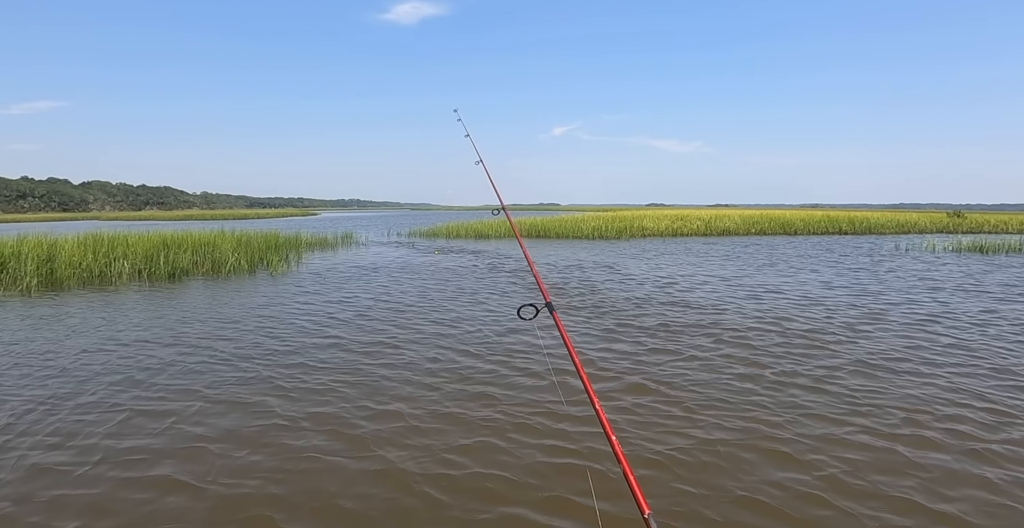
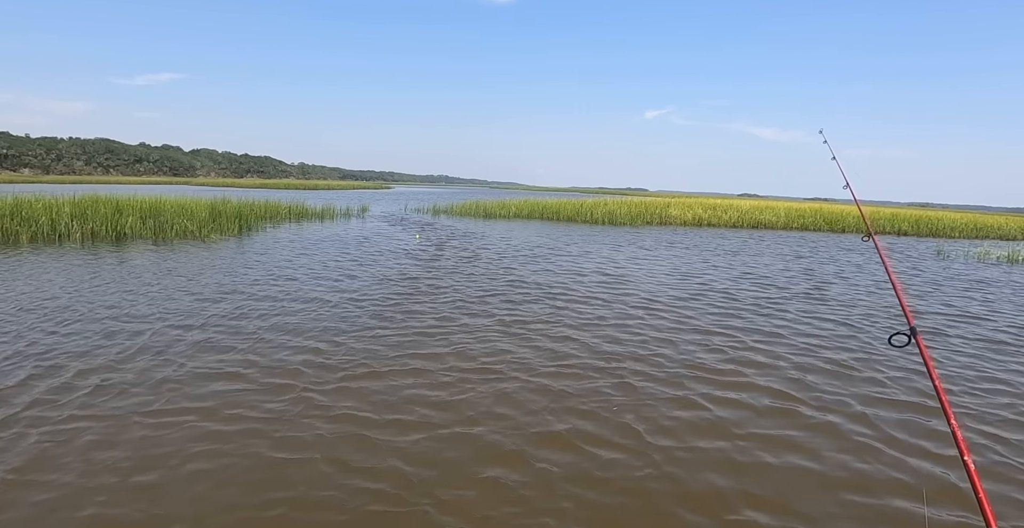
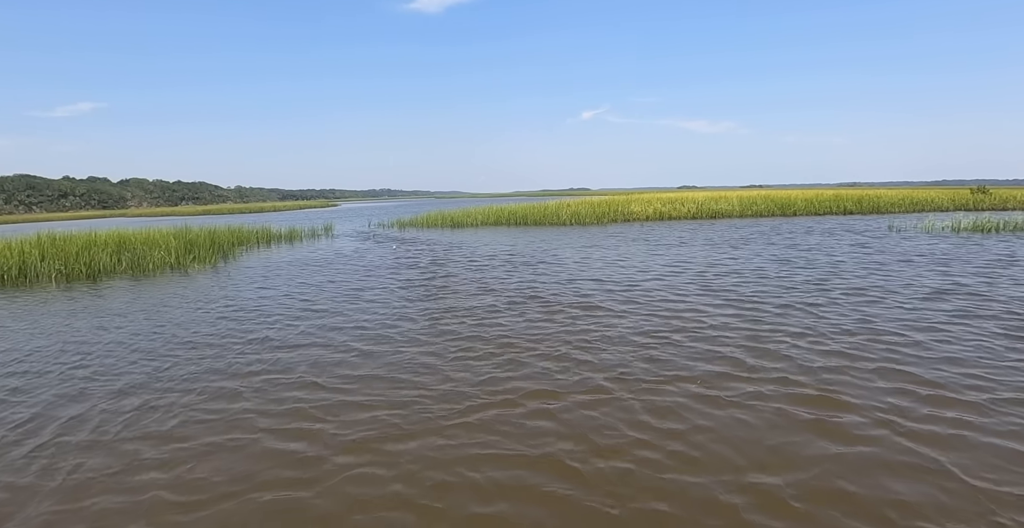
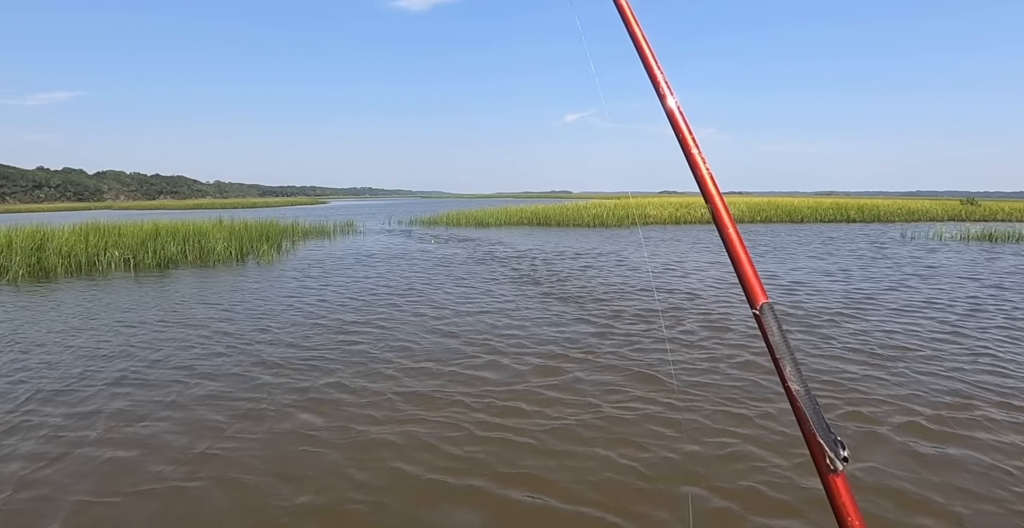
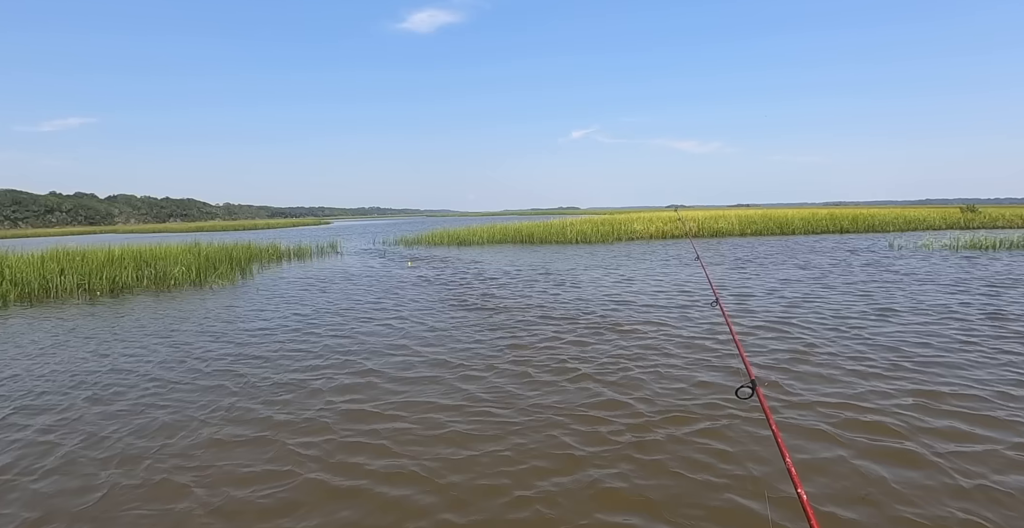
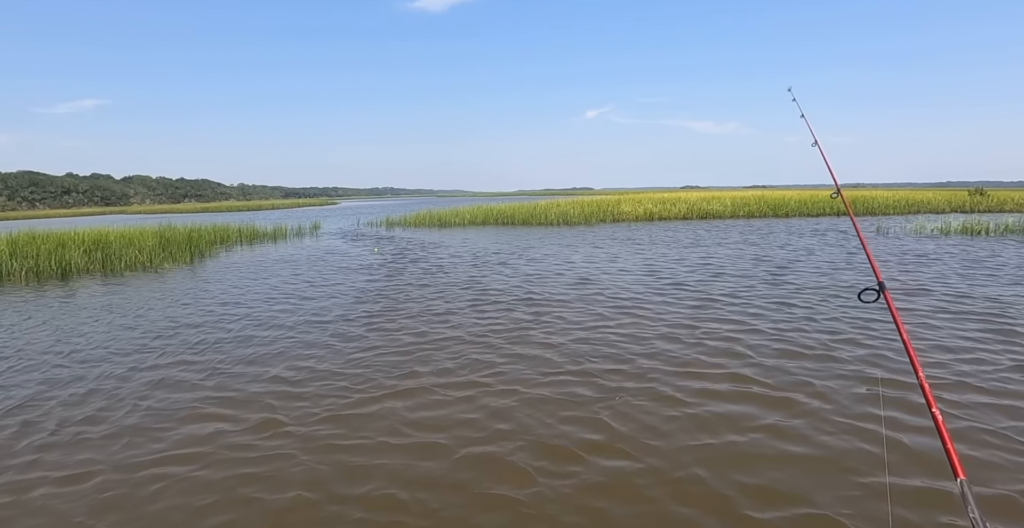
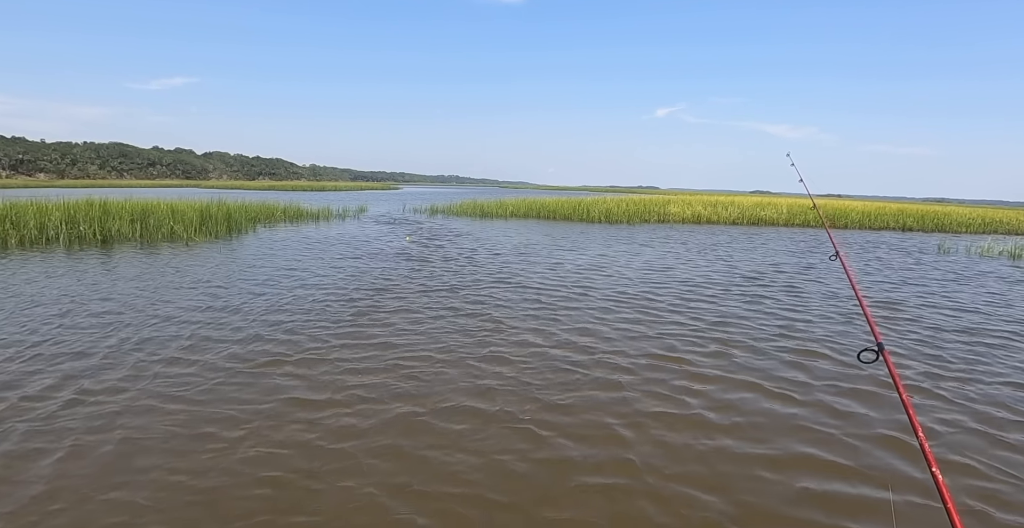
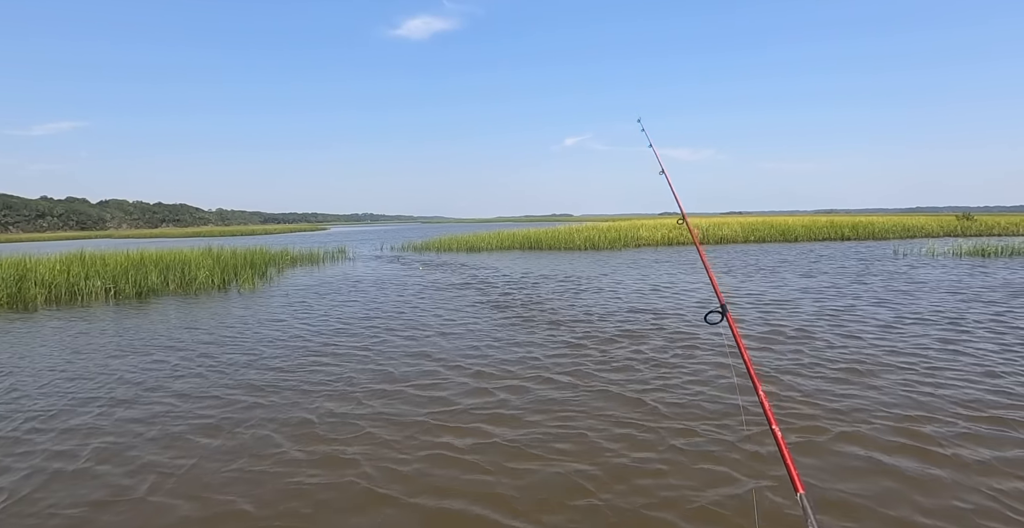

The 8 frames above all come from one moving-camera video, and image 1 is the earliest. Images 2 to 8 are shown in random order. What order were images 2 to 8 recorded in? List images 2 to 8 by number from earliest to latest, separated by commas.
4, 8, 5, 3, 6, 2, 7
